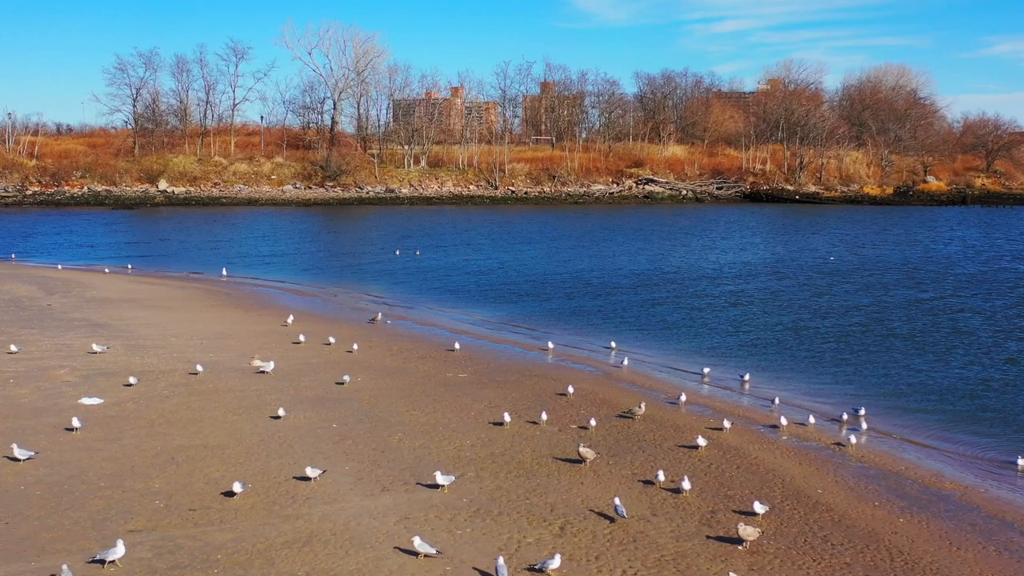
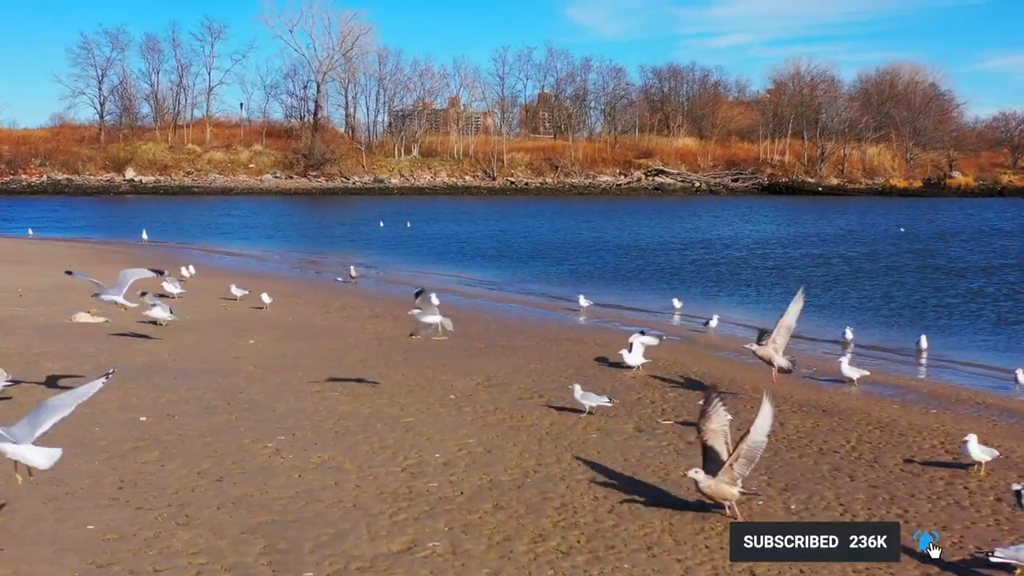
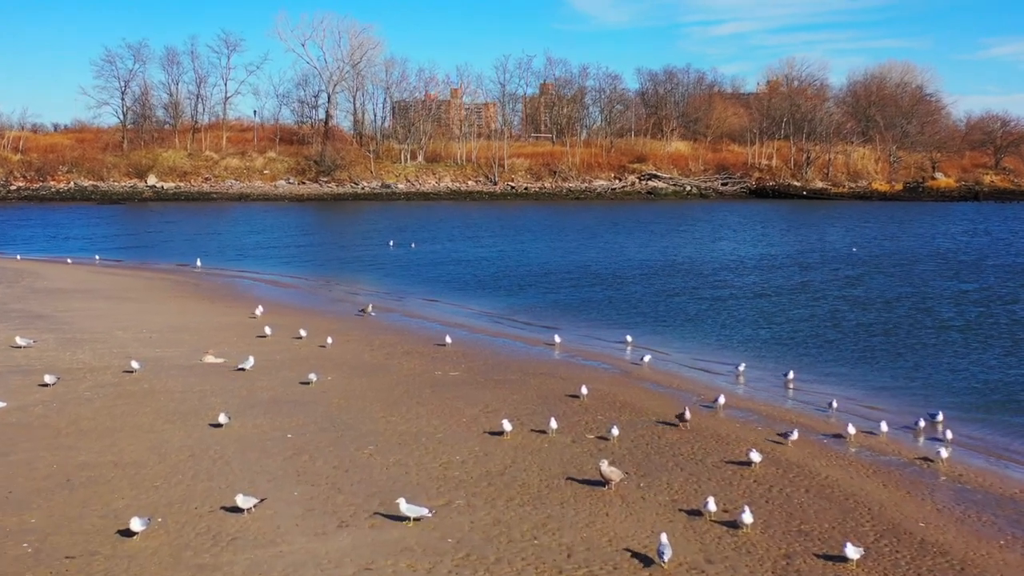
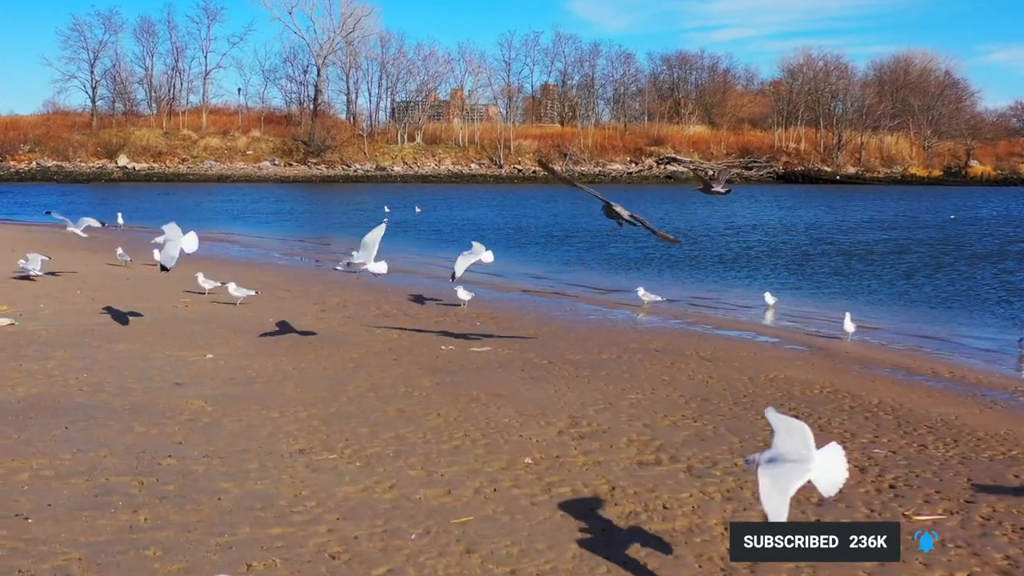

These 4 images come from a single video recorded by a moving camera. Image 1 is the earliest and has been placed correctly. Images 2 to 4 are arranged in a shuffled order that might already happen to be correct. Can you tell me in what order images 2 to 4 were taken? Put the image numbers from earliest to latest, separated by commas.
3, 2, 4
